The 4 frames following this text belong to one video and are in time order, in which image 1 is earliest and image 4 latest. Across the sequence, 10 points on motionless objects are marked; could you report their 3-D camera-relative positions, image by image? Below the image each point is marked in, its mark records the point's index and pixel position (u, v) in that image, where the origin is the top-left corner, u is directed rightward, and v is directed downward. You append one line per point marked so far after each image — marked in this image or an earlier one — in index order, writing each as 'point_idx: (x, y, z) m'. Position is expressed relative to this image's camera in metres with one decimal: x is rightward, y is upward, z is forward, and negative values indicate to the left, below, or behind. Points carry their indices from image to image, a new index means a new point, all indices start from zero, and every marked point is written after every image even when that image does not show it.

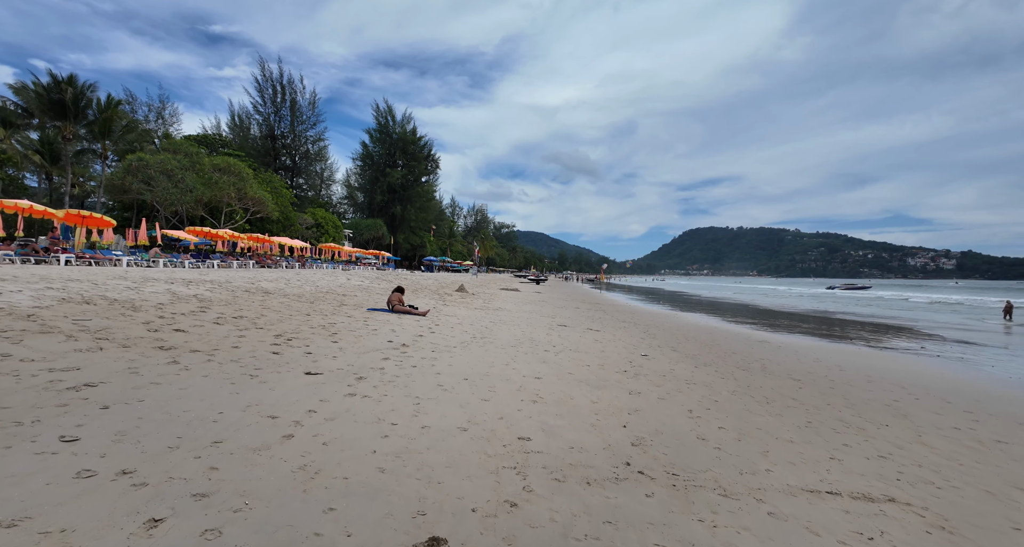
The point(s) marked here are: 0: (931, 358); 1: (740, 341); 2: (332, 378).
0: (+11.0, -2.3, +11.7) m
1: (+6.9, -2.1, +13.5) m
2: (-2.3, -1.3, +5.7) m
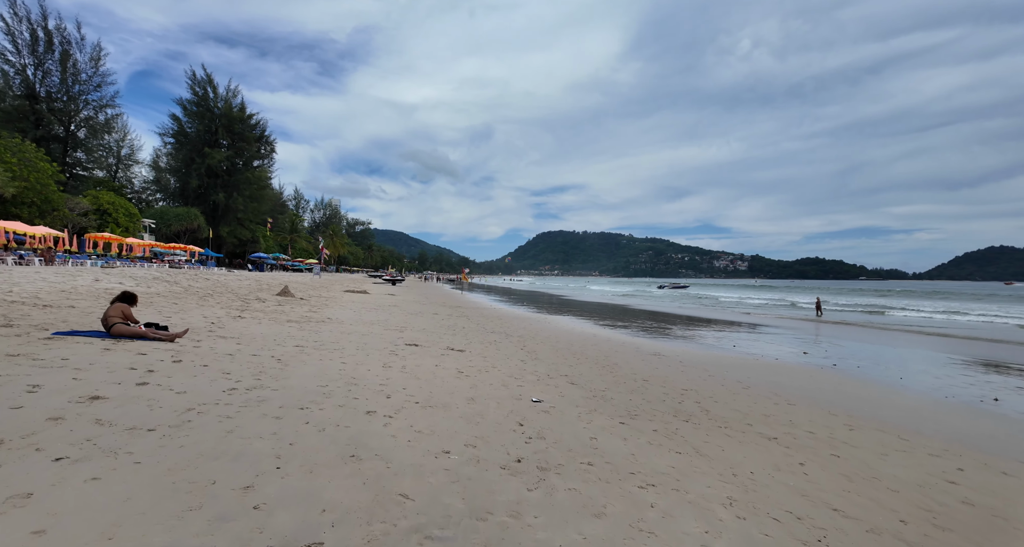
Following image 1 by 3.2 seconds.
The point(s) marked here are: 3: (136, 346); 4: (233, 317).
0: (+7.5, -2.3, +10.5) m
1: (+3.0, -2.0, +10.9) m
2: (-3.4, -1.3, +0.7) m
3: (-6.2, -1.2, +7.5) m
4: (-8.3, -1.3, +13.4) m
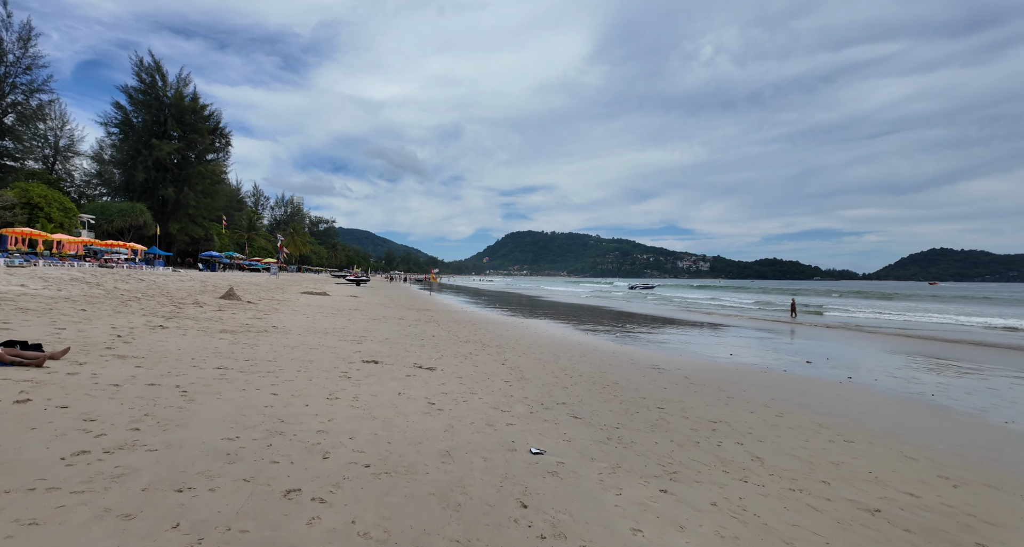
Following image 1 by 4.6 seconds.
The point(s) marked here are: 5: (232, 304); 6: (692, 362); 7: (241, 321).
0: (+7.1, -2.3, +9.3) m
1: (+2.5, -2.1, +9.4) m
2: (-3.1, -1.3, -1.2) m
3: (-6.4, -1.2, +5.4) m
4: (-8.9, -1.3, +11.2) m
5: (-11.8, -1.3, +19.1) m
6: (+4.8, -2.4, +12.2) m
7: (-8.5, -1.4, +14.1) m
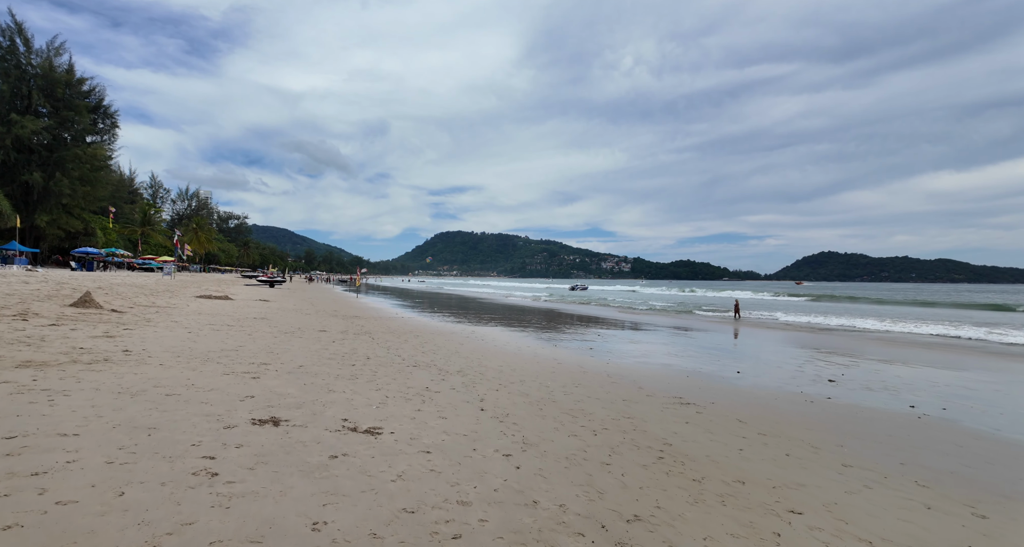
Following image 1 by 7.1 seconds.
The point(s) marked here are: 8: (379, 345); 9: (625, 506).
0: (+6.8, -2.3, +7.2) m
1: (+2.3, -2.1, +6.7) m
2: (-1.6, -1.3, -4.7) m
3: (-5.9, -1.2, +1.3) m
4: (-9.3, -1.3, +6.6) m
5: (-13.4, -1.3, +14.0) m
6: (+4.1, -2.4, +9.7) m
7: (-9.4, -1.5, +9.6) m
8: (-3.8, -2.0, +12.6) m
9: (+0.9, -1.8, +3.7) m
